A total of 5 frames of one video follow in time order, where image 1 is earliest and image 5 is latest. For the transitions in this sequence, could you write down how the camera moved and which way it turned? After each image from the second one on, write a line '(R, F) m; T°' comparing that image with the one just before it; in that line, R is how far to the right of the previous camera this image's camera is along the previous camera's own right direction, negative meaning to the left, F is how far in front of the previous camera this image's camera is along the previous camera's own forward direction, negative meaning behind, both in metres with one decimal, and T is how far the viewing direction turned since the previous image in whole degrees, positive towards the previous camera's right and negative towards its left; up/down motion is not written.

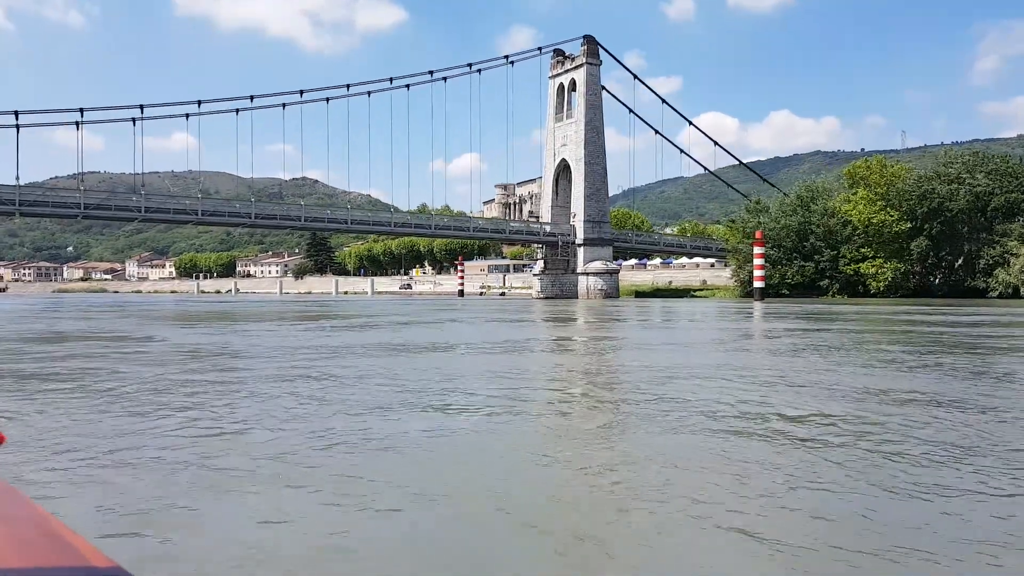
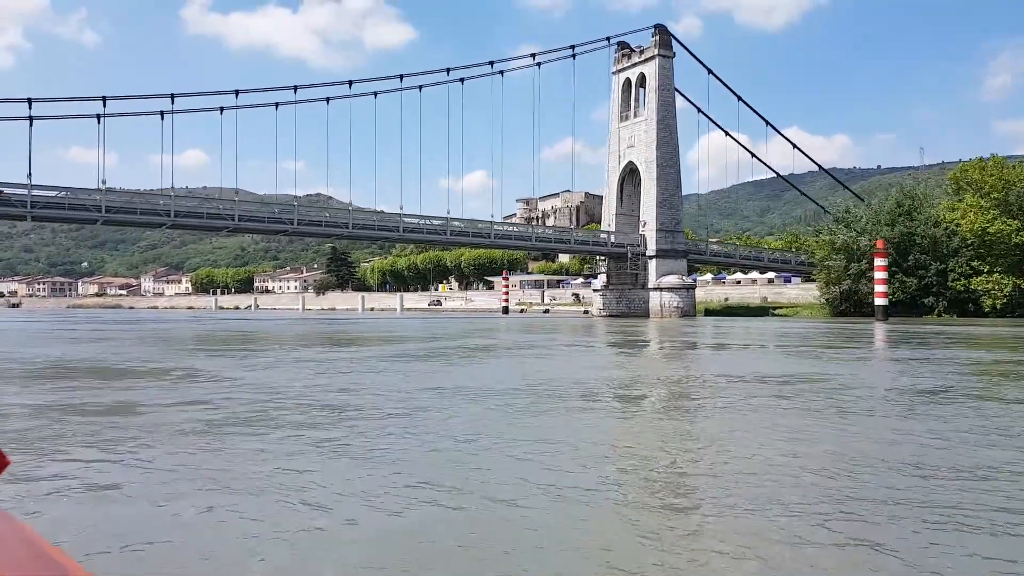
(-1.5, +2.9) m; -1°
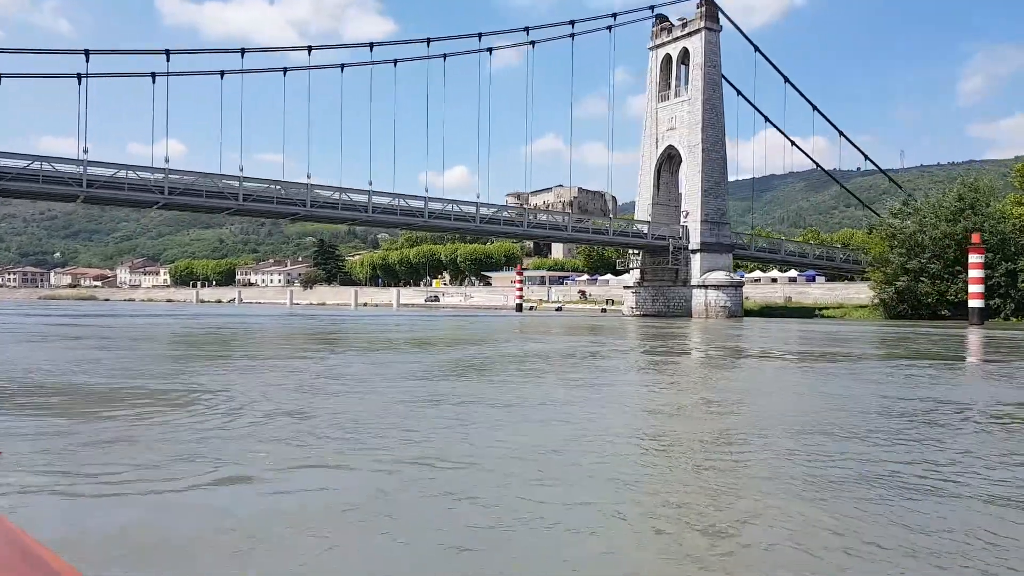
(-1.3, +2.4) m; +1°
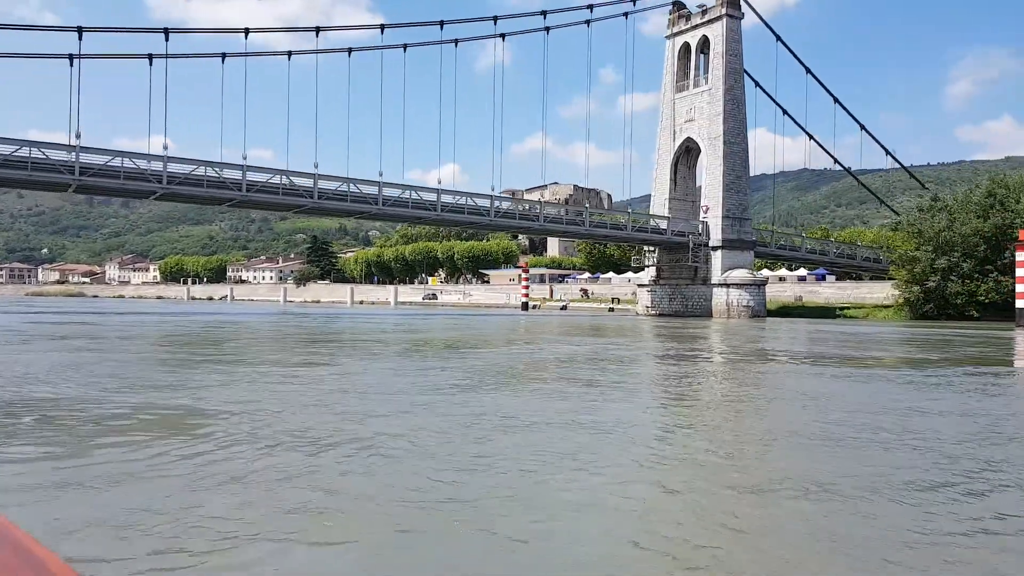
(-0.6, +1.0) m; +1°
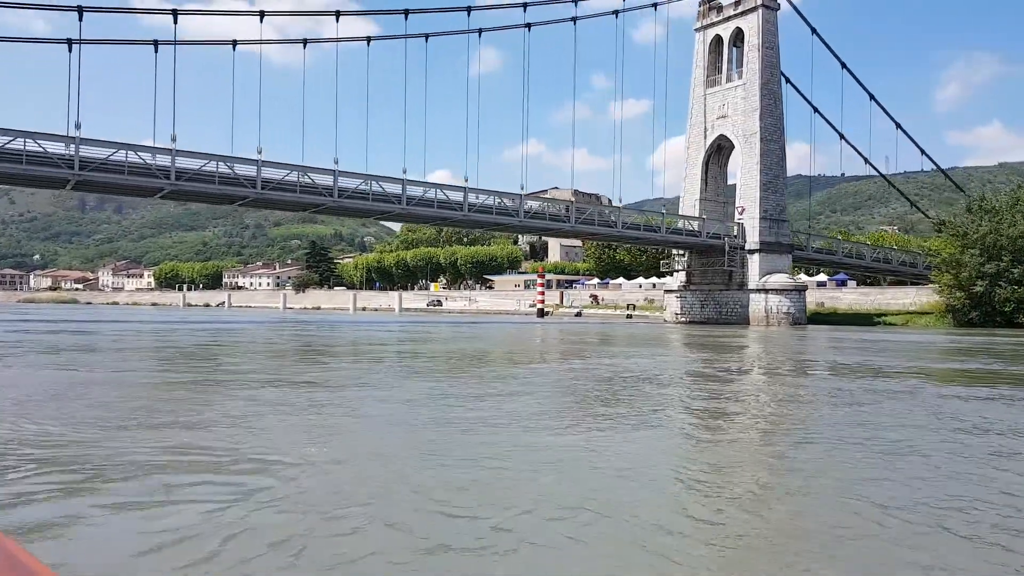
(-0.7, +1.2) m; 0°
